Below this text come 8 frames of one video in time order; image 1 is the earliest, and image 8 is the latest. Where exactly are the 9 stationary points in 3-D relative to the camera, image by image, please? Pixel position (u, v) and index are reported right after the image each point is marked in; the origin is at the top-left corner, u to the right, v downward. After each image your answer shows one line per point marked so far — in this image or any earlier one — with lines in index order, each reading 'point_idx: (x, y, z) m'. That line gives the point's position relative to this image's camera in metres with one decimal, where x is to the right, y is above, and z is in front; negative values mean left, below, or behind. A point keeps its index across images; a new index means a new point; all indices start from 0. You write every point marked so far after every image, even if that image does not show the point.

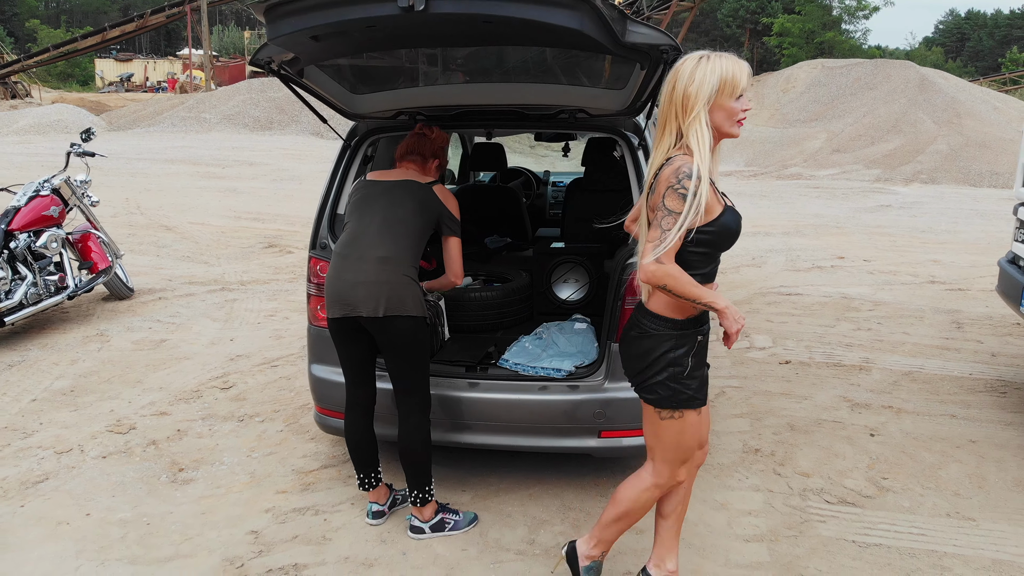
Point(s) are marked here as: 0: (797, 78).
0: (+6.6, +4.9, +17.3) m
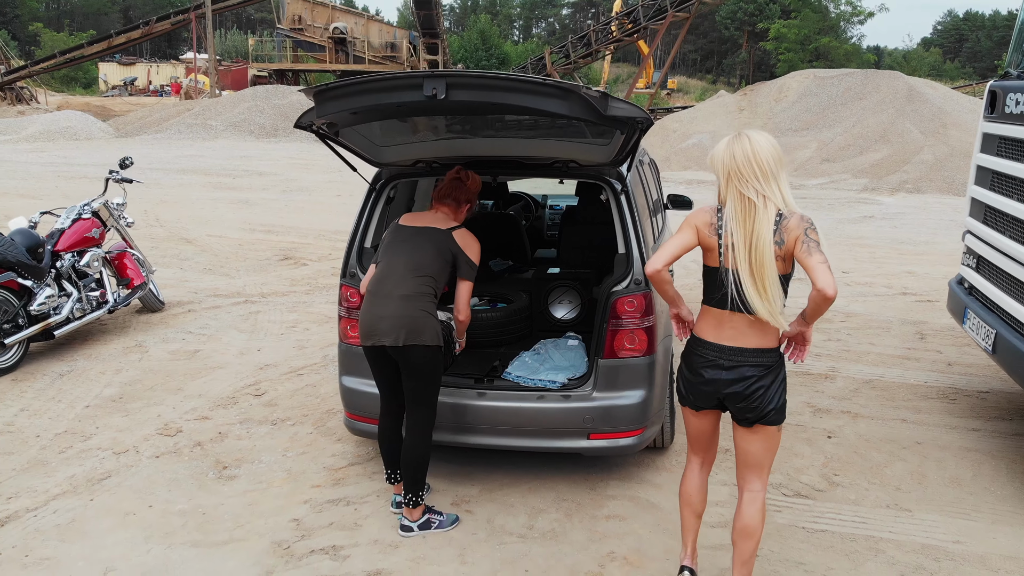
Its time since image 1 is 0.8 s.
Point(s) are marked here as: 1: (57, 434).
0: (+6.6, +4.8, +17.8) m
1: (-2.4, -0.8, +3.9) m
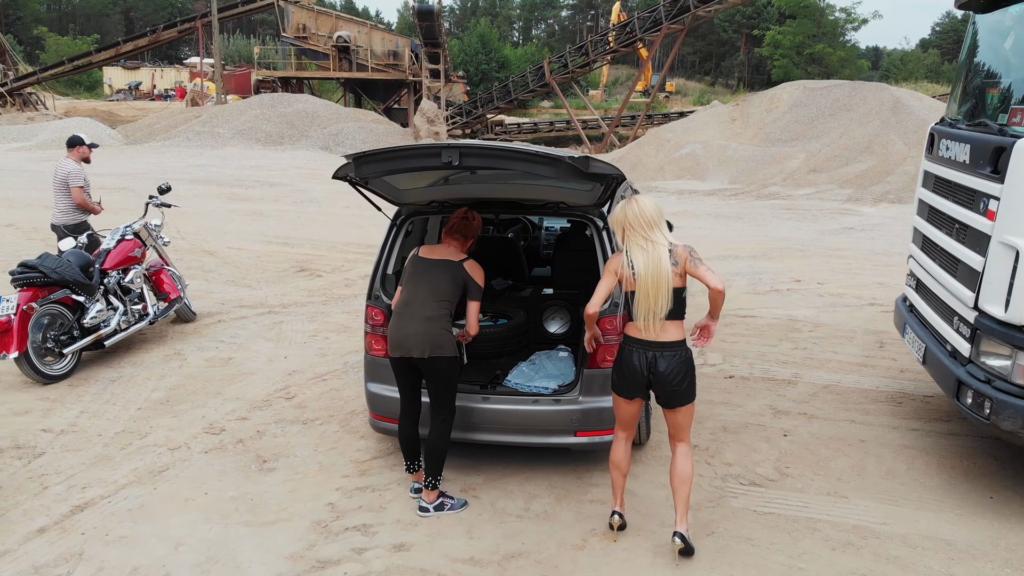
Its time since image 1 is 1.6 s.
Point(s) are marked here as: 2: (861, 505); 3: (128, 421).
0: (+6.6, +4.7, +18.3) m
1: (-2.4, -0.9, +4.5) m
2: (+1.7, -1.1, +3.7) m
3: (-2.4, -0.8, +4.6) m
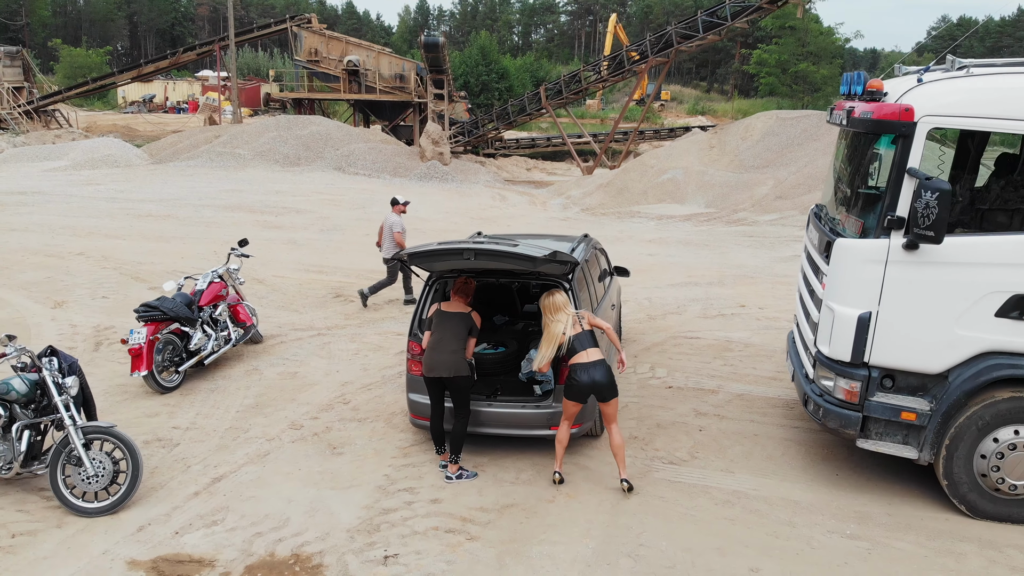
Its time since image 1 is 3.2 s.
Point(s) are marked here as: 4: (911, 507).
0: (+6.6, +4.4, +20.1) m
1: (-2.4, -1.2, +6.2) m
2: (+1.7, -1.4, +5.5) m
3: (-2.4, -1.1, +6.4) m
4: (+2.8, -1.5, +5.3) m
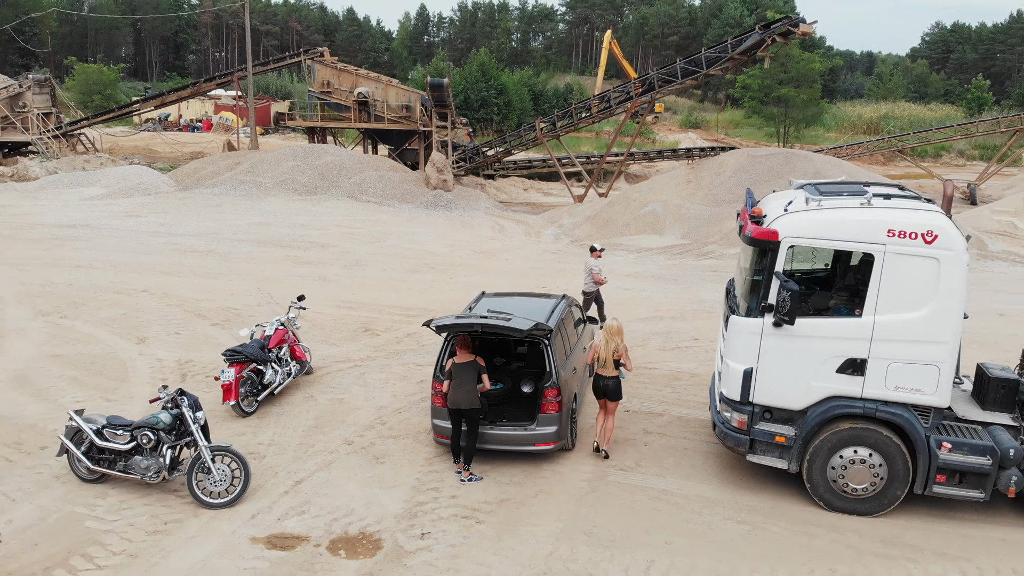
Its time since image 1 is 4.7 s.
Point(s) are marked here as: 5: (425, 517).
0: (+6.5, +3.8, +22.3) m
1: (-2.4, -1.8, +8.5) m
2: (+1.7, -2.0, +7.7) m
3: (-2.4, -1.7, +8.6) m
4: (+2.8, -2.1, +7.5) m
5: (-0.8, -2.2, +7.0) m
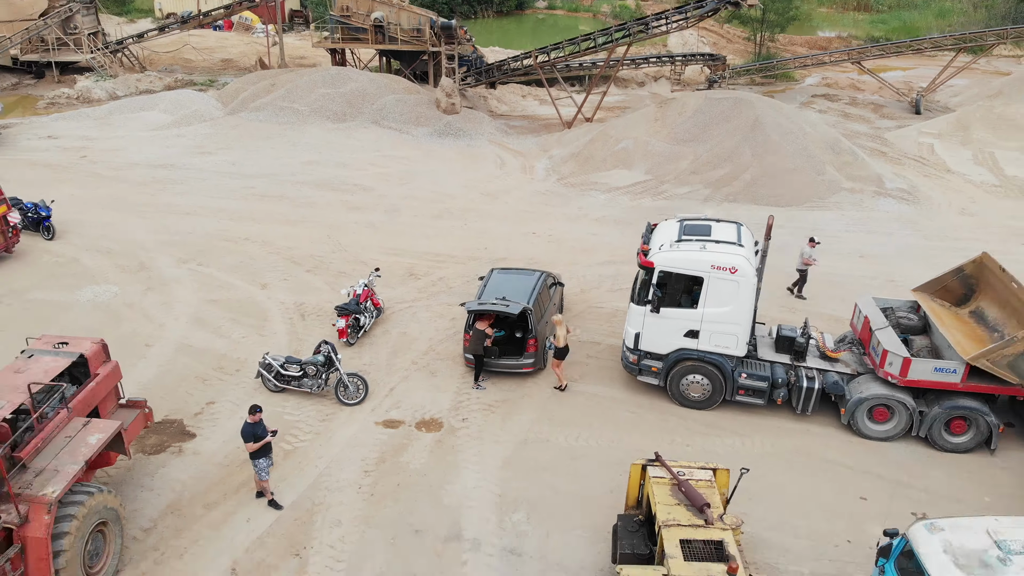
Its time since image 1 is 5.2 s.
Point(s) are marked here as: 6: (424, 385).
0: (+6.5, +6.8, +27.0) m
1: (-2.5, -1.5, +14.5) m
2: (+1.6, -1.9, +13.8) m
3: (-2.5, -1.4, +14.6) m
4: (+2.7, -2.0, +13.6) m
5: (-0.8, -2.2, +13.1) m
6: (-1.6, -1.8, +13.8) m
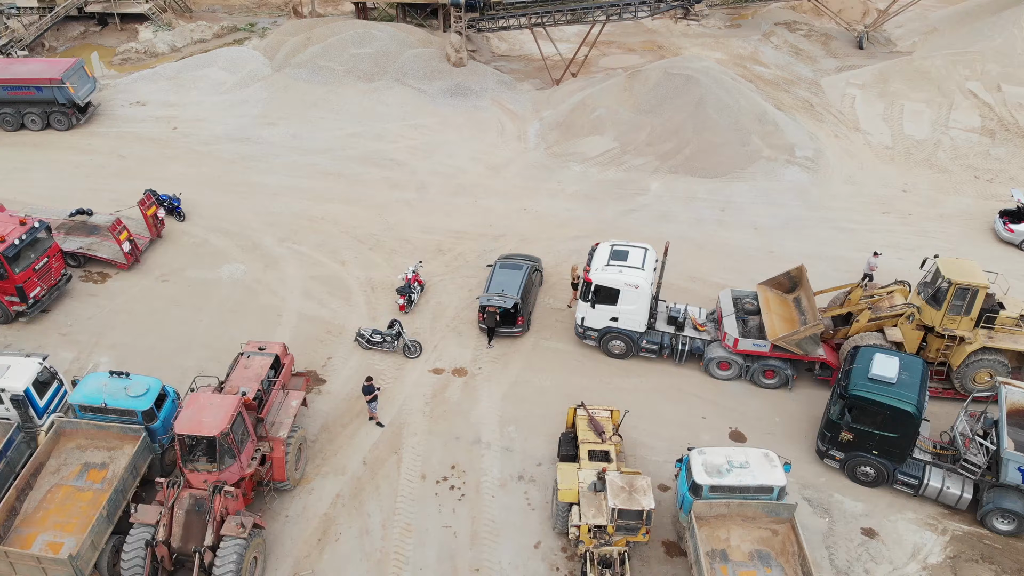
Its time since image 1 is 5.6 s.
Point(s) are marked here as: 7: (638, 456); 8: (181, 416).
0: (+6.4, +9.6, +33.5) m
1: (-2.6, -1.3, +23.3) m
2: (+1.5, -1.7, +22.6) m
3: (-2.6, -1.2, +23.4) m
4: (+2.6, -1.9, +22.5) m
5: (-1.0, -2.2, +22.1) m
6: (-1.8, -1.7, +22.7) m
7: (+3.2, -4.3, +19.0) m
8: (-7.2, -2.8, +16.1) m
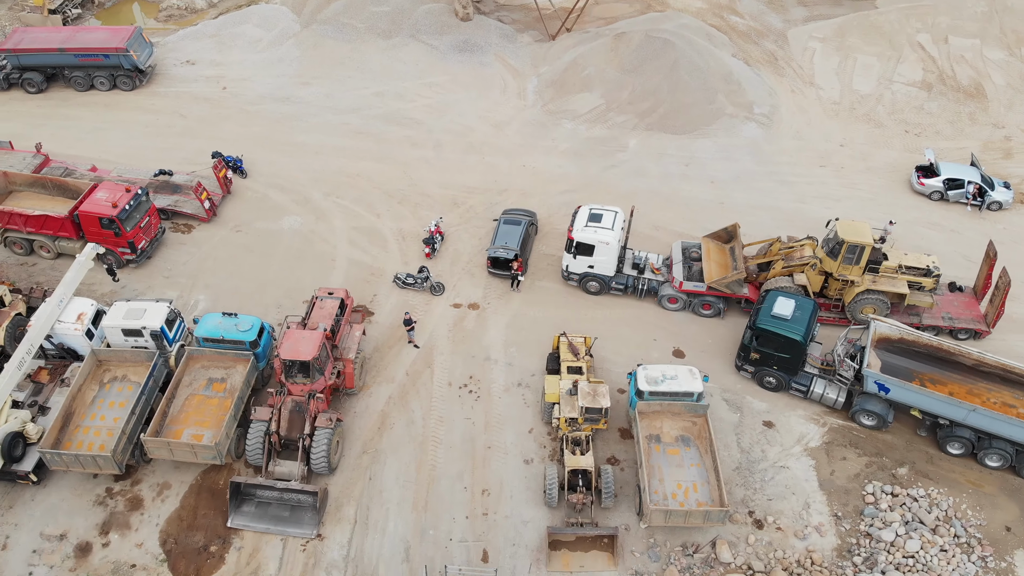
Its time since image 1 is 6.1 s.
0: (+6.4, +13.0, +38.6) m
1: (-2.5, +0.7, +30.1) m
2: (+1.5, +0.2, +29.5) m
3: (-2.6, +0.8, +30.2) m
4: (+2.7, 0.0, +29.3) m
5: (-0.9, -0.4, +29.0) m
6: (-1.7, +0.2, +29.5) m
7: (+3.3, -2.9, +26.2) m
8: (-7.2, -1.8, +23.2) m
